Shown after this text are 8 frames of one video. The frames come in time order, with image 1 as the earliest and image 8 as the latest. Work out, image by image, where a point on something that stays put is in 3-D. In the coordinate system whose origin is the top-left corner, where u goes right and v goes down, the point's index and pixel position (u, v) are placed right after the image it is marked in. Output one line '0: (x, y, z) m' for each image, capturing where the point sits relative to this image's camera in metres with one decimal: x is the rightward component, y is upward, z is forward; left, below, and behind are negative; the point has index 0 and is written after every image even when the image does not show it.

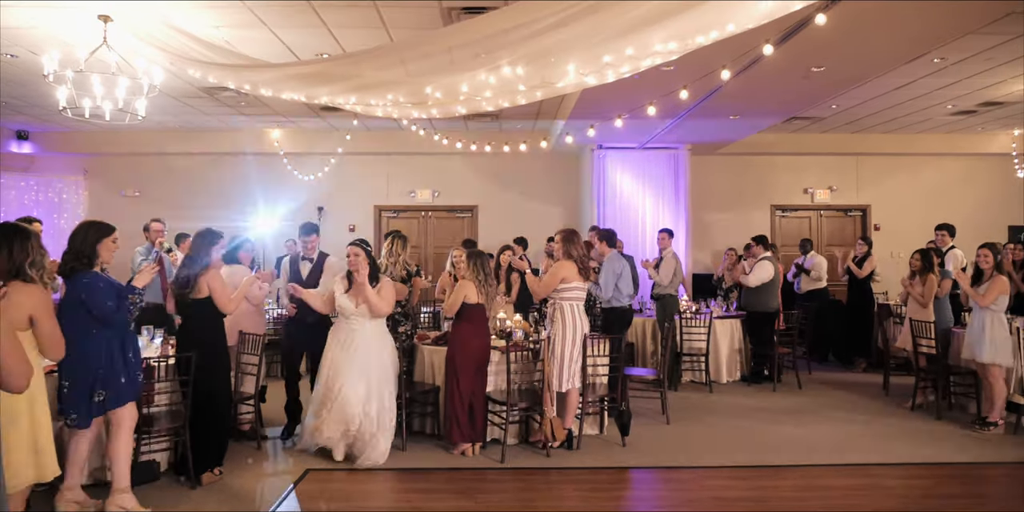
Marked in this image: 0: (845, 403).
0: (+3.0, -1.3, +6.0) m
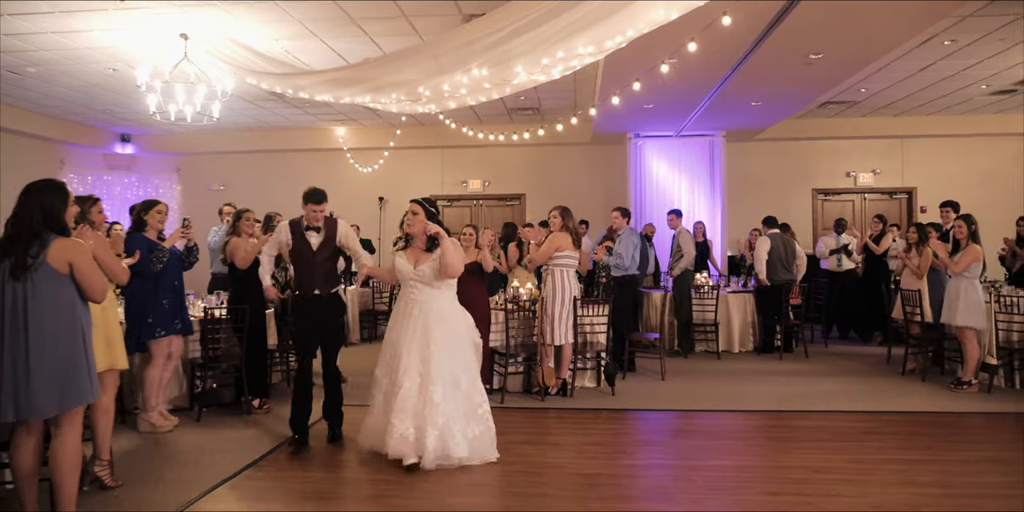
0: (+3.2, -1.1, +6.4) m
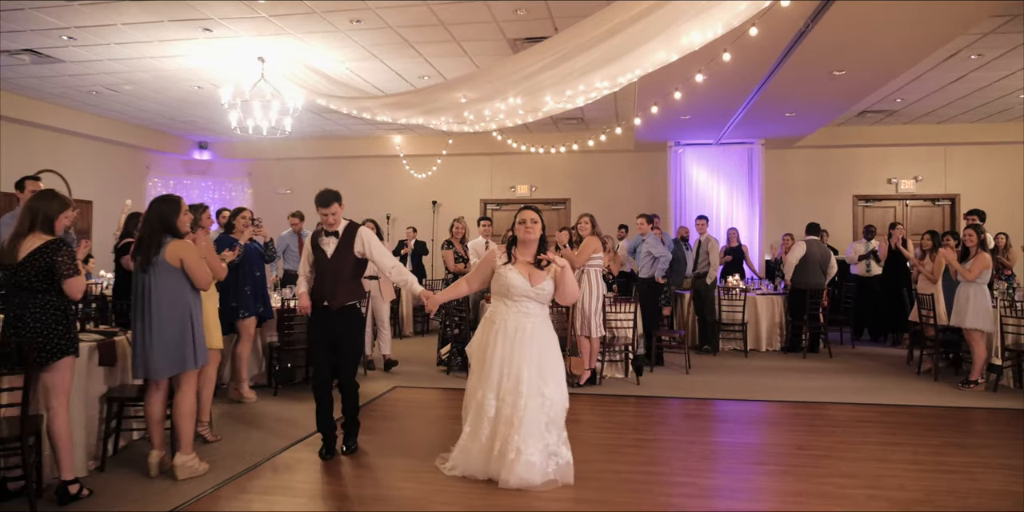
0: (+3.6, -1.1, +6.8) m
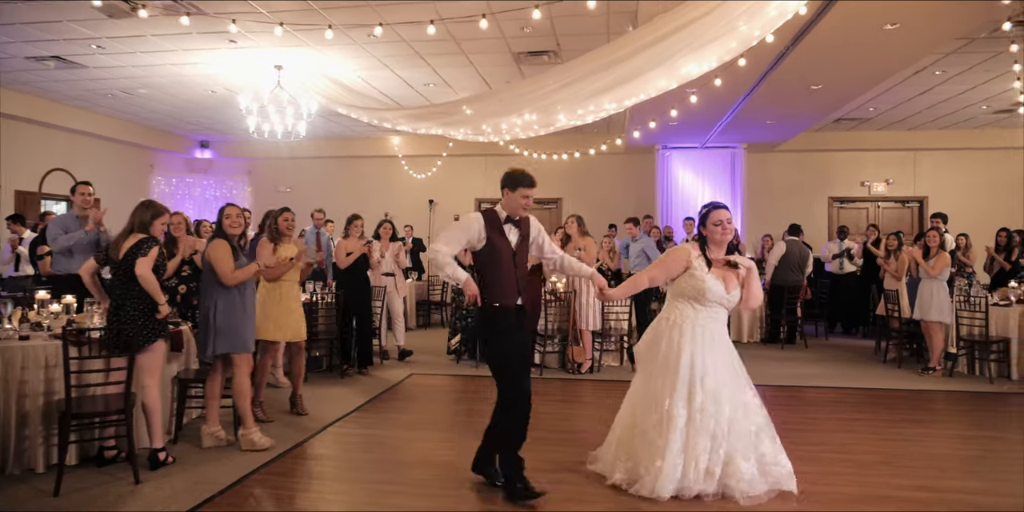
0: (+3.6, -1.1, +7.4) m
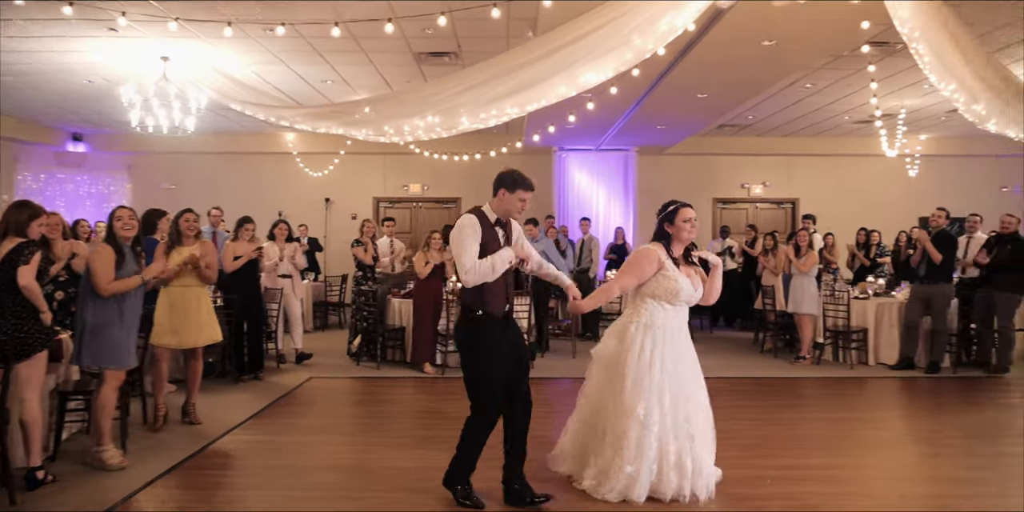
0: (+2.5, -1.1, +8.0) m
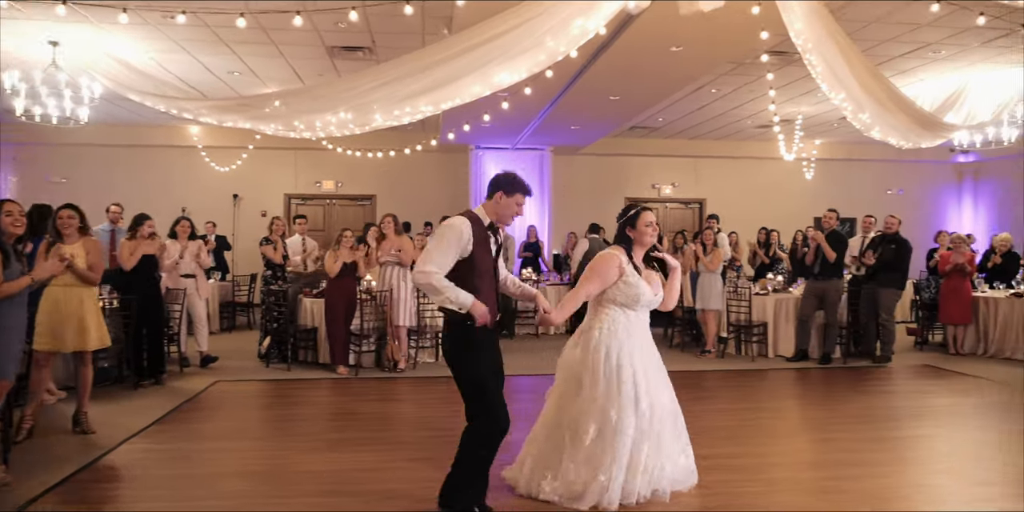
0: (+1.5, -1.1, +8.2) m
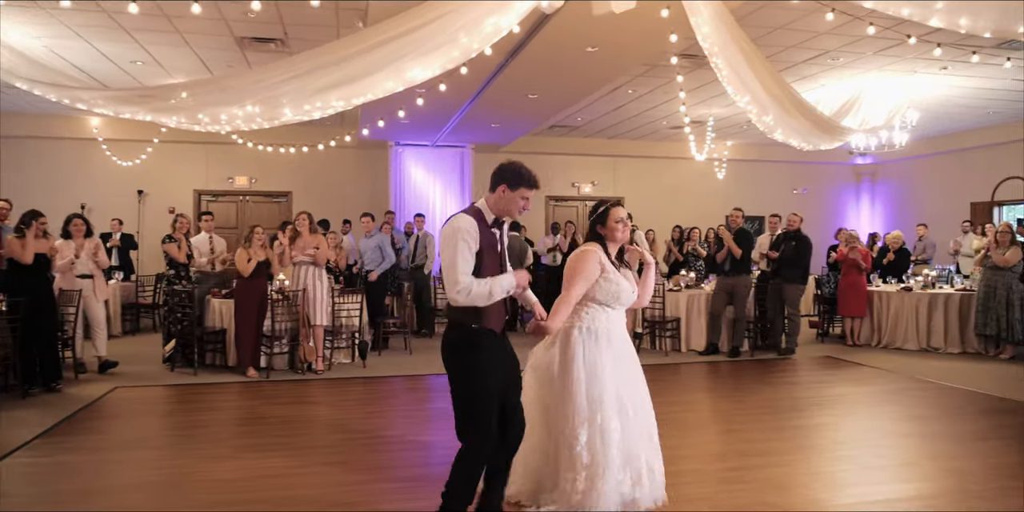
0: (+0.5, -1.1, +8.3) m
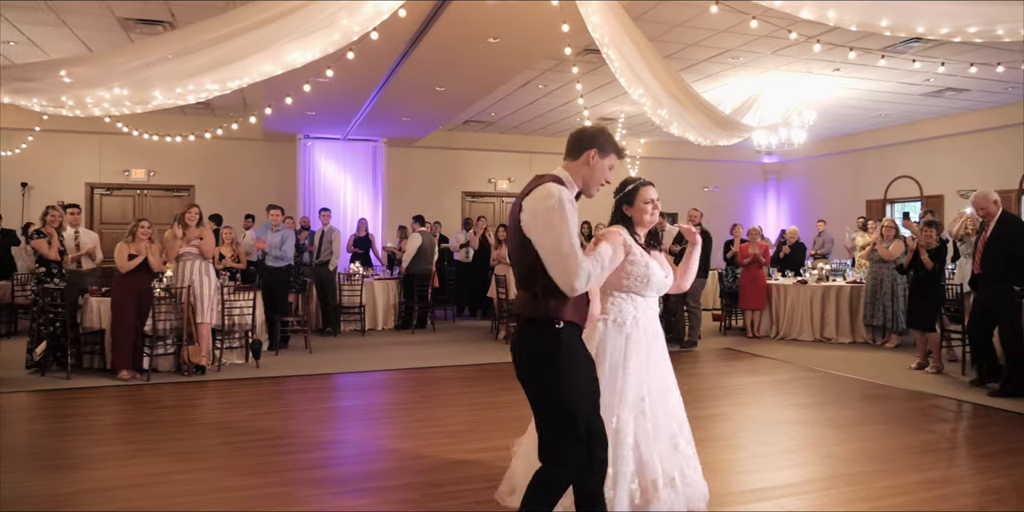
0: (-0.6, -1.0, +8.2) m
